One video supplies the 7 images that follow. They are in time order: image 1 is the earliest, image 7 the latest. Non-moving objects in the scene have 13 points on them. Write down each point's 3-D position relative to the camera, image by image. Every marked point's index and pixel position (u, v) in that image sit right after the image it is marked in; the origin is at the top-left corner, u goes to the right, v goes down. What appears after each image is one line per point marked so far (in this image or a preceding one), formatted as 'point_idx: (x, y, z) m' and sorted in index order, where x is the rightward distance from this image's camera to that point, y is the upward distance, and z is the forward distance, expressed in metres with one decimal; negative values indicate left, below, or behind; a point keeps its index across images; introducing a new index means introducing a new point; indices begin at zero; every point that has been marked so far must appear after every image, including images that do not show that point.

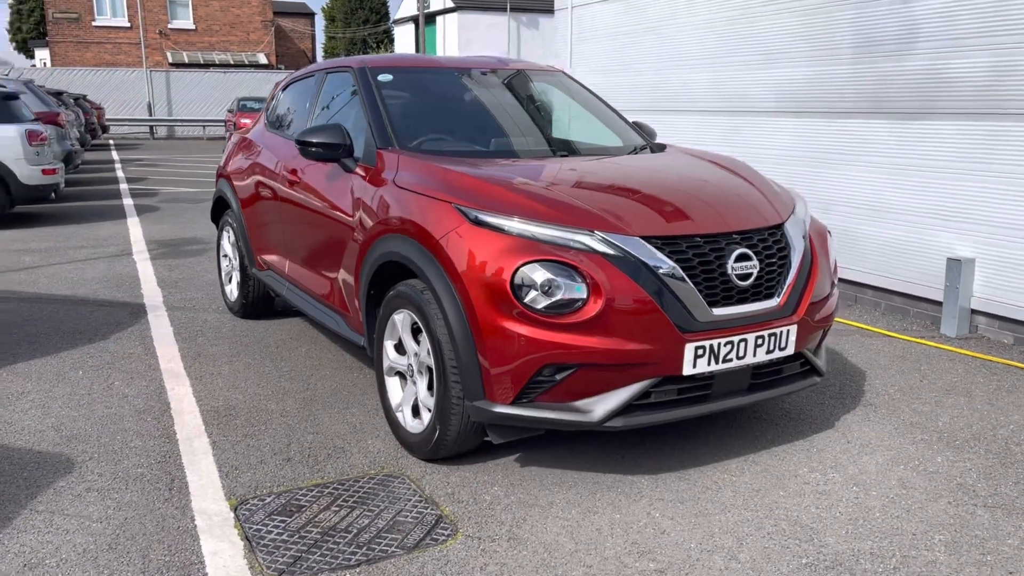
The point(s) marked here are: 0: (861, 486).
0: (+1.3, -0.7, +3.3) m
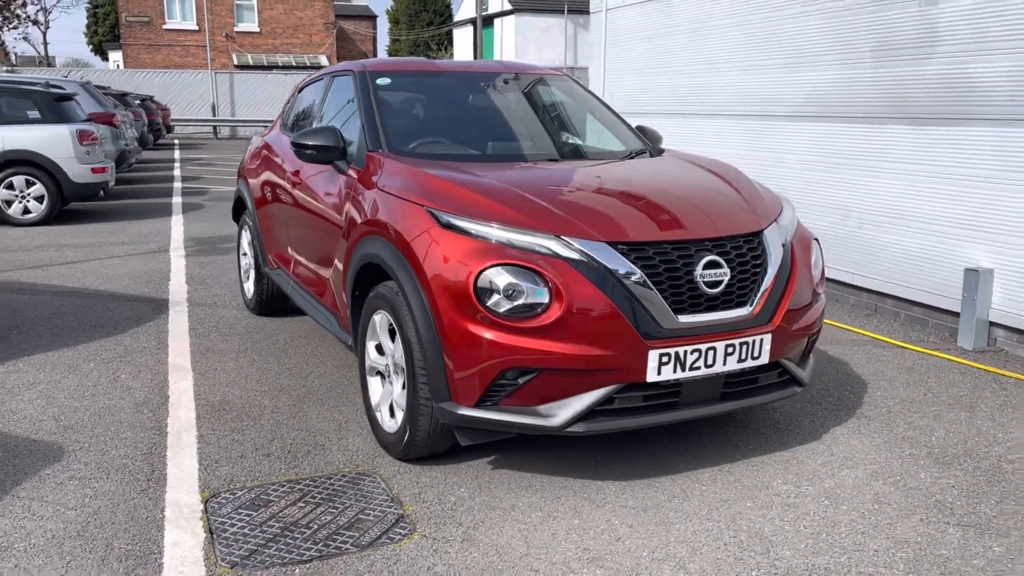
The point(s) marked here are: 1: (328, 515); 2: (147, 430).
0: (+1.2, -0.8, +3.2) m
1: (-0.7, -0.8, +3.1) m
2: (-1.6, -0.6, +3.9) m
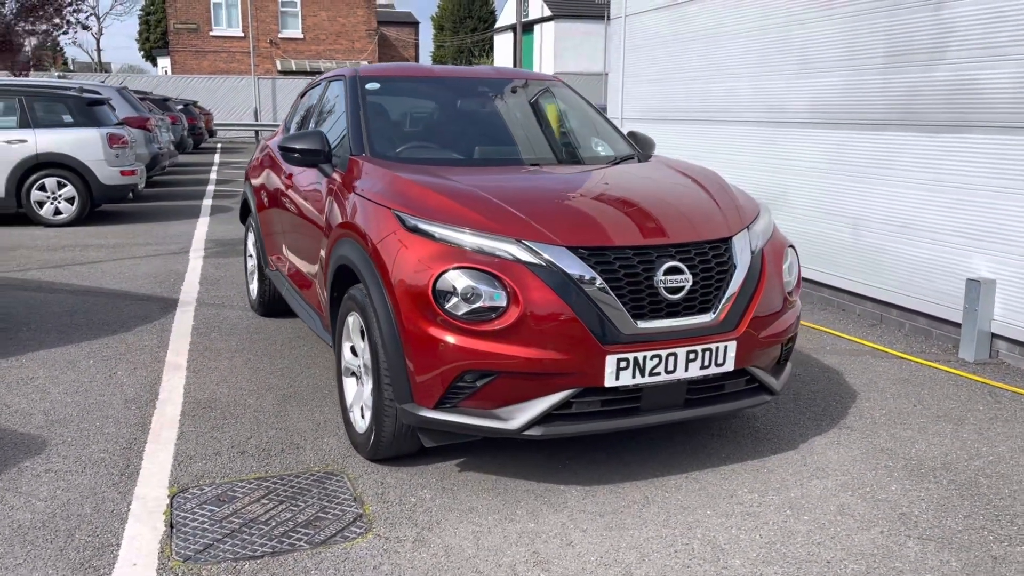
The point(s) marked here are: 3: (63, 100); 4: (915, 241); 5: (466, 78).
0: (+1.0, -0.8, +3.2) m
1: (-0.8, -0.8, +3.2) m
2: (-1.7, -0.6, +4.0) m
3: (-5.4, +2.2, +10.6) m
4: (+2.6, +0.3, +5.8) m
5: (-0.3, +1.2, +5.0) m
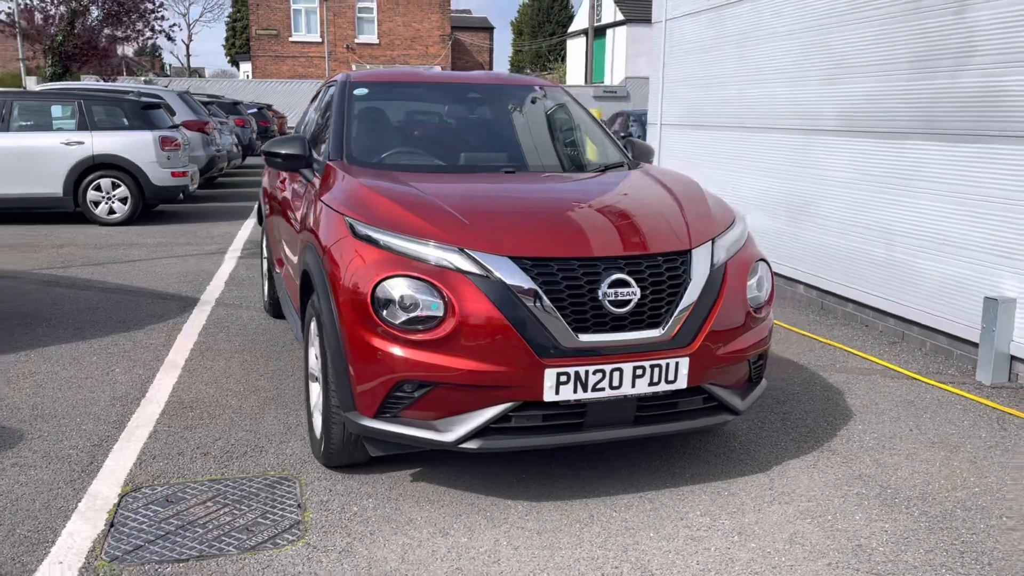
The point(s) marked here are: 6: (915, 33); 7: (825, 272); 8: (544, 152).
0: (+0.8, -0.9, +3.1) m
1: (-1.0, -0.8, +3.2) m
2: (-1.9, -0.6, +4.1) m
3: (-4.9, +2.3, +11.0) m
4: (+2.6, +0.2, +5.5) m
5: (-0.3, +1.1, +4.9) m
6: (+2.6, +1.6, +5.7) m
7: (+2.4, +0.1, +6.7) m
8: (+0.1, +0.7, +4.6) m
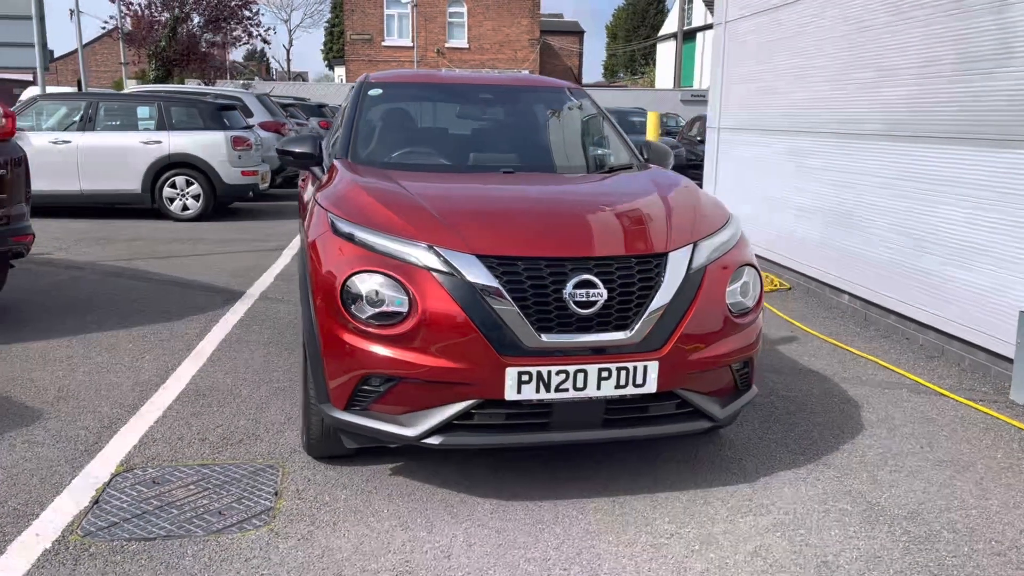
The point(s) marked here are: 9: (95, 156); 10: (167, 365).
0: (+0.7, -0.9, +3.0) m
1: (-1.1, -0.8, +3.3) m
2: (-1.9, -0.6, +4.3) m
3: (-4.1, +2.4, +11.5) m
4: (+2.8, +0.1, +5.2) m
5: (-0.2, +1.1, +5.0) m
6: (+2.8, +1.6, +5.5) m
7: (+2.6, 0.0, +6.4) m
8: (+0.2, +0.7, +4.6) m
9: (-5.3, +1.7, +11.2) m
10: (-2.0, -0.4, +5.1) m
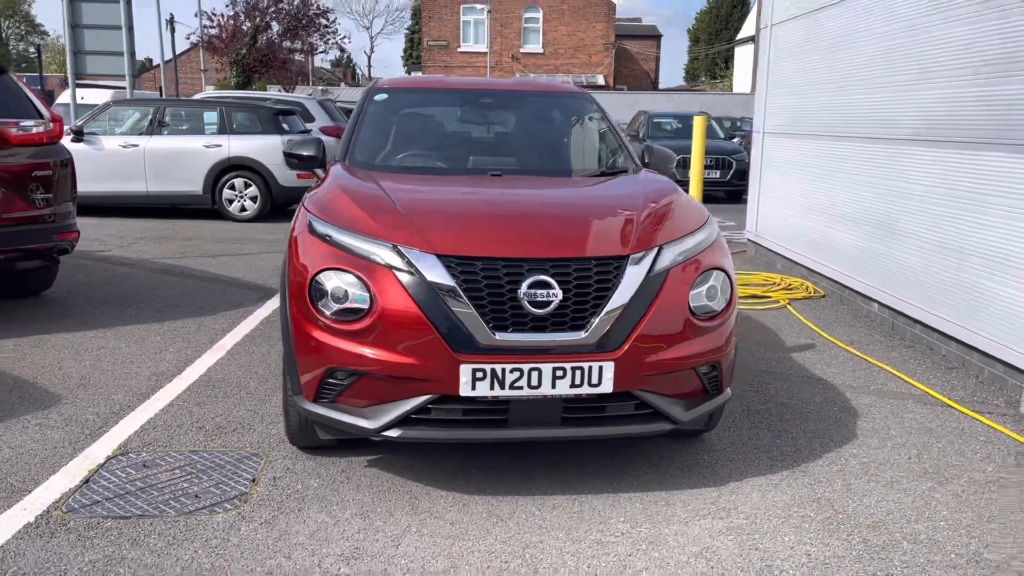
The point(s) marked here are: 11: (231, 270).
0: (+0.5, -0.9, +3.0) m
1: (-1.3, -0.8, +3.5) m
2: (-1.9, -0.5, +4.5) m
3: (-3.4, +2.4, +11.9) m
4: (+2.8, +0.1, +5.1) m
5: (-0.2, +1.1, +5.1) m
6: (+2.9, +1.5, +5.3) m
7: (+2.7, 0.0, +6.3) m
8: (+0.2, +0.7, +4.7) m
9: (-4.6, +1.7, +11.7) m
10: (-1.9, -0.4, +5.3) m
11: (-2.7, +0.2, +8.4) m
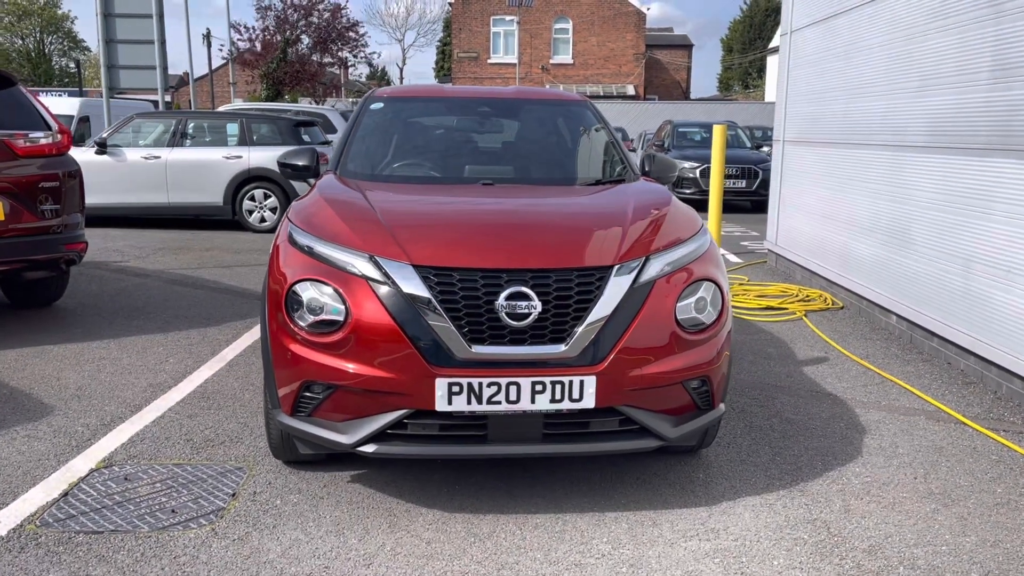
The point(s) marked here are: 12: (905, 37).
0: (+0.4, -0.9, +2.9) m
1: (-1.3, -0.8, +3.4) m
2: (-2.0, -0.6, +4.5) m
3: (-3.2, +2.2, +11.9) m
4: (+2.8, 0.0, +4.9) m
5: (-0.2, +1.1, +5.0) m
6: (+2.9, +1.4, +5.1) m
7: (+2.8, -0.1, +6.1) m
8: (+0.2, +0.6, +4.6) m
9: (-4.4, +1.6, +11.8) m
10: (-1.9, -0.5, +5.3) m
11: (-2.6, +0.1, +8.4) m
12: (+2.9, +1.8, +6.4) m
